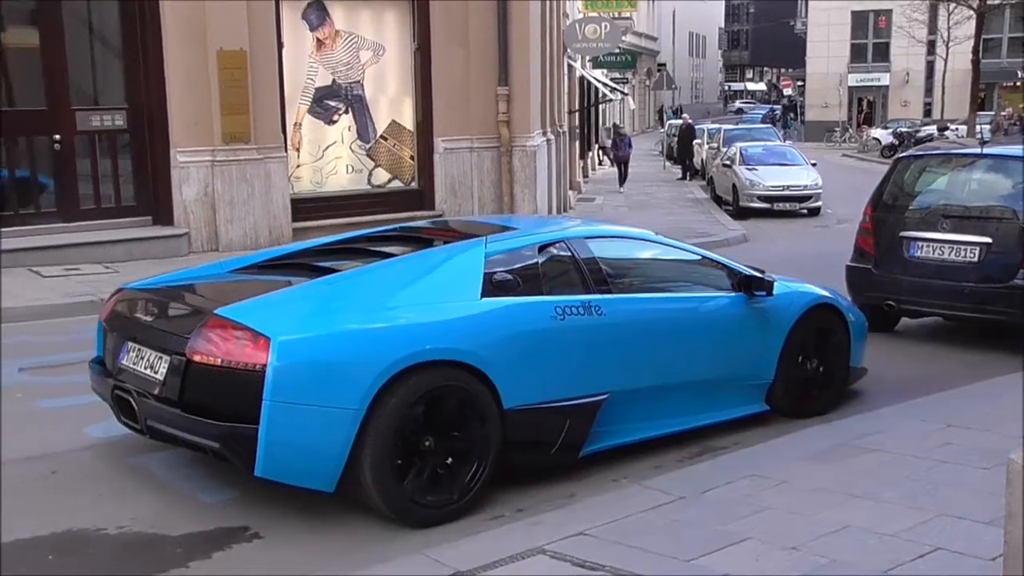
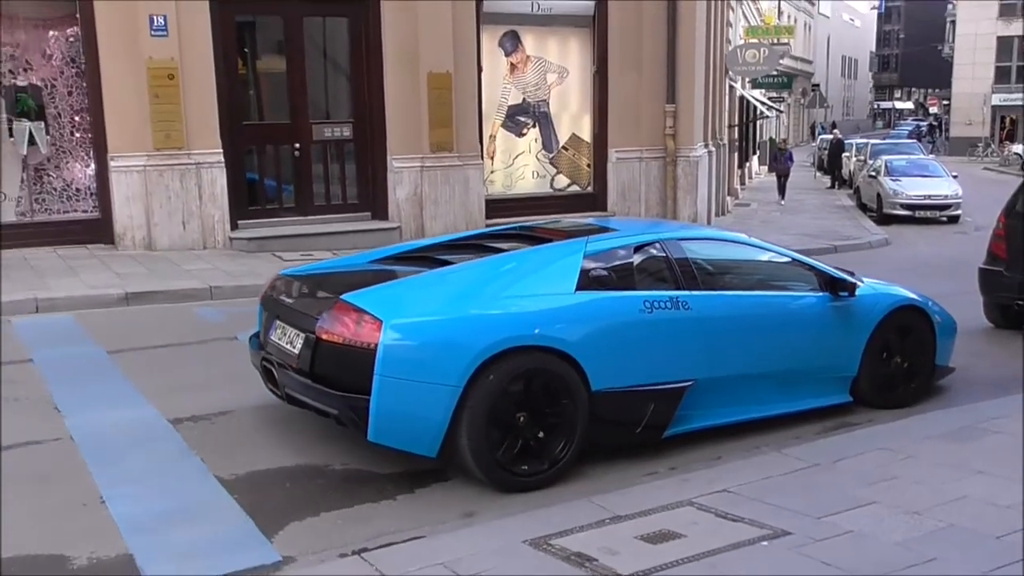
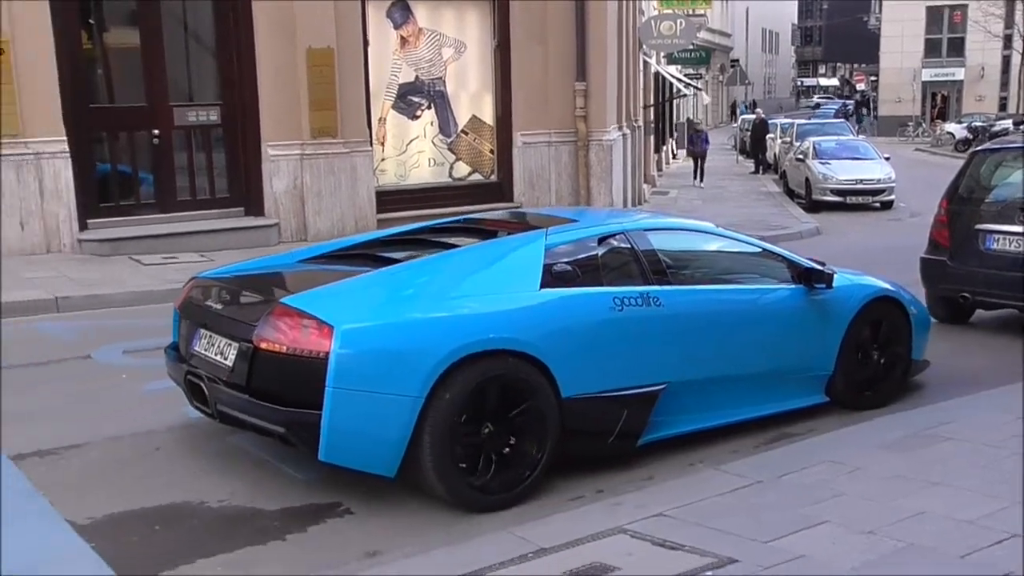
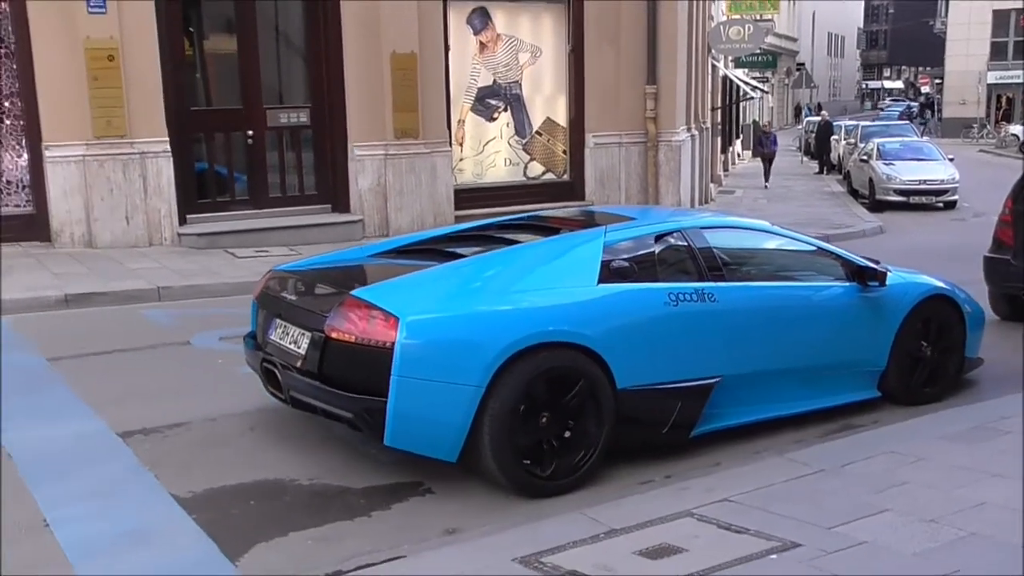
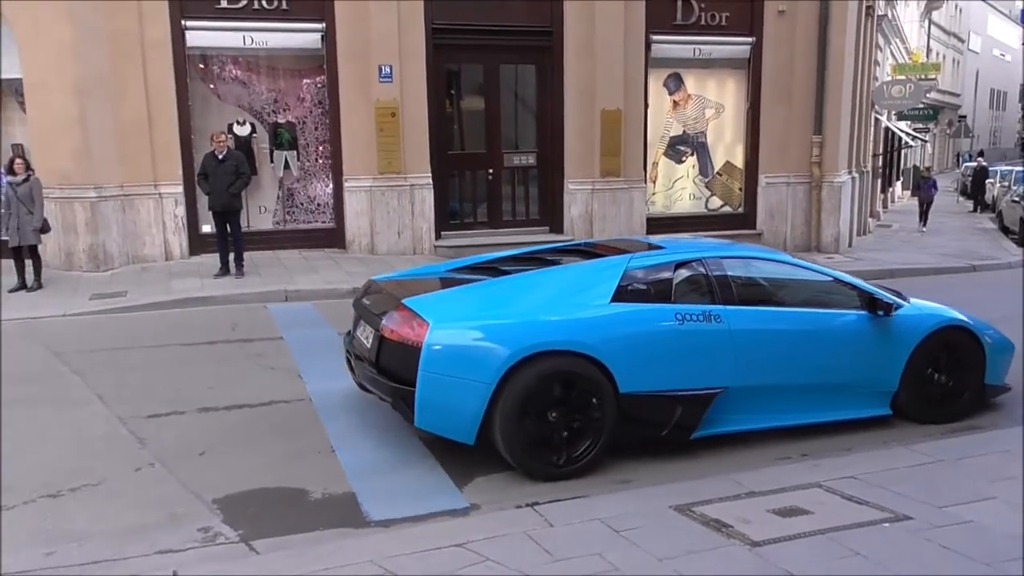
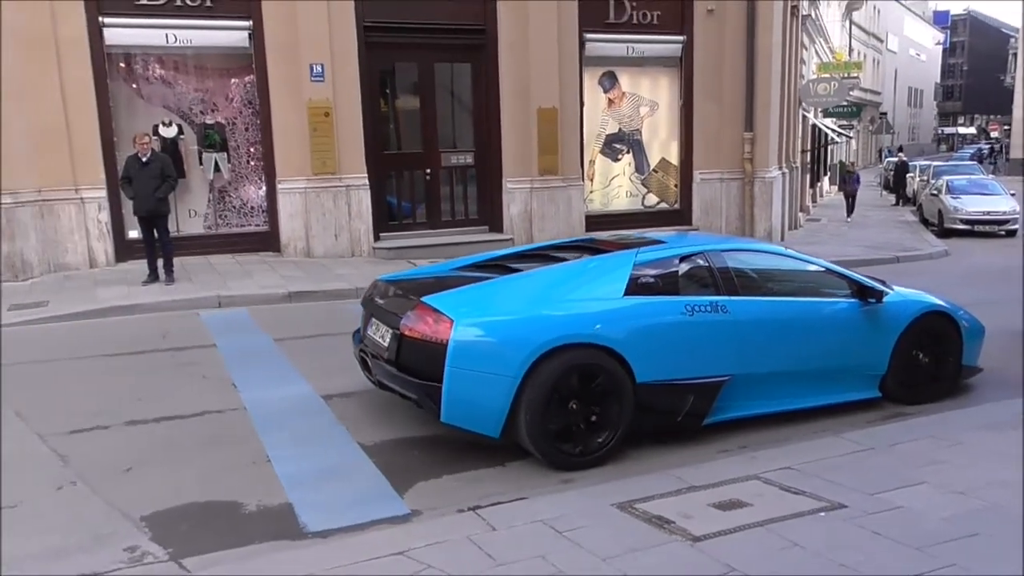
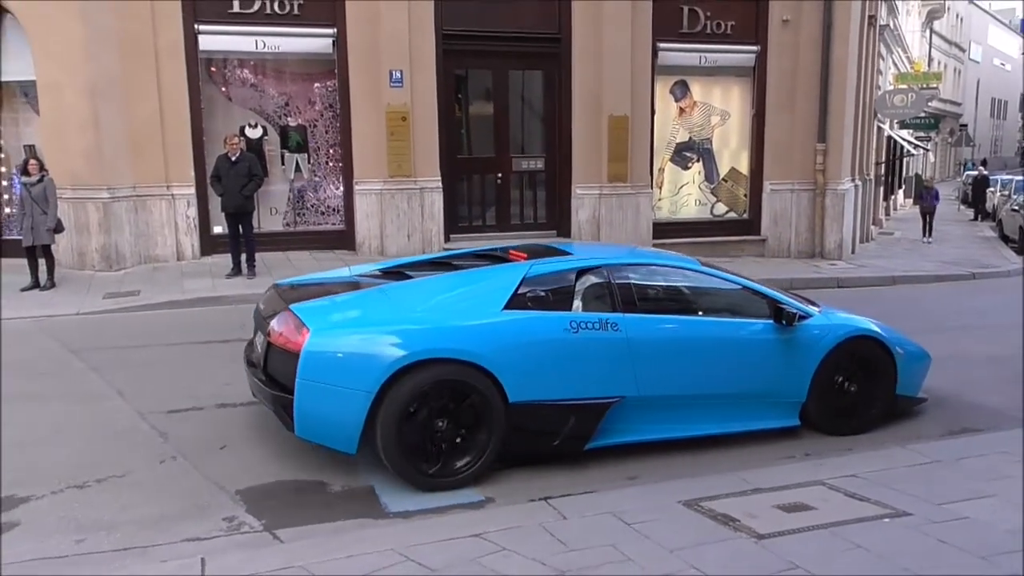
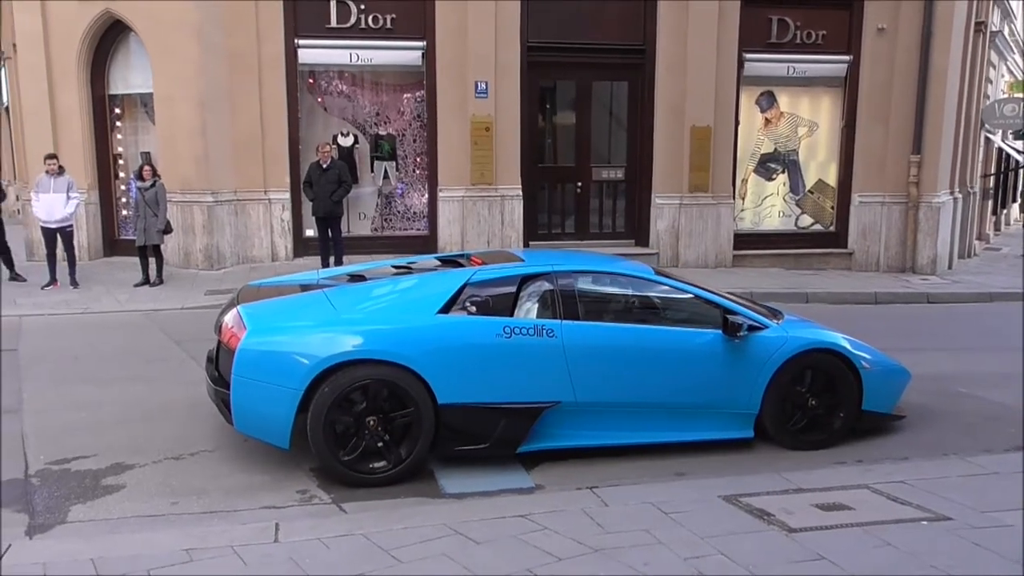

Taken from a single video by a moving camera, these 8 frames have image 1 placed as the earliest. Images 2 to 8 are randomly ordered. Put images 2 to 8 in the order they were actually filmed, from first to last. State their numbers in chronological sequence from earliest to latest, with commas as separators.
3, 4, 2, 6, 5, 7, 8
